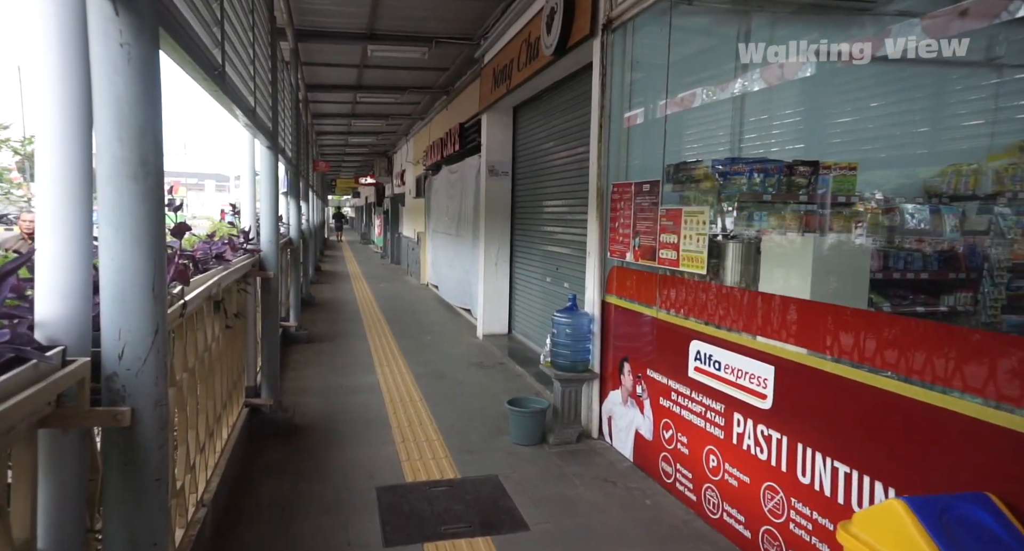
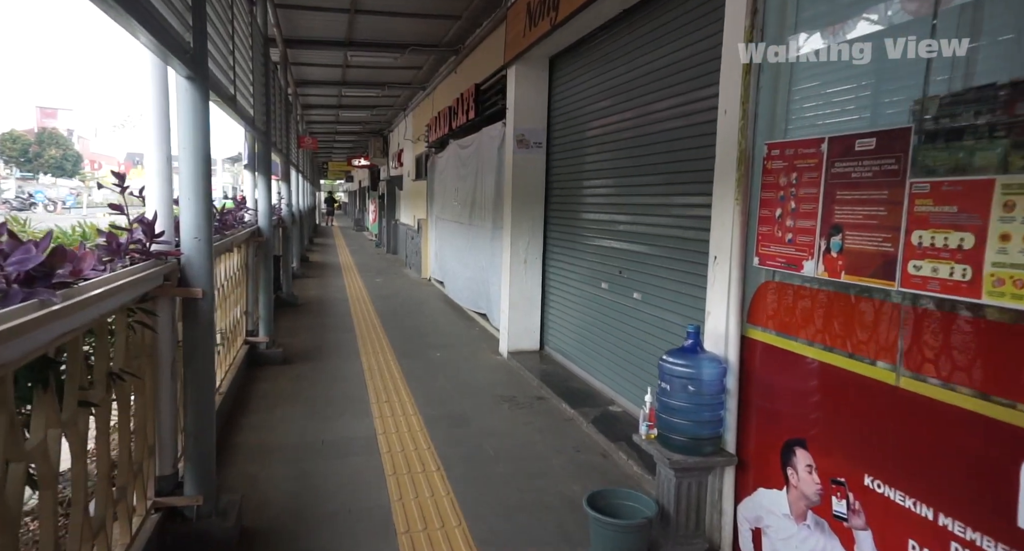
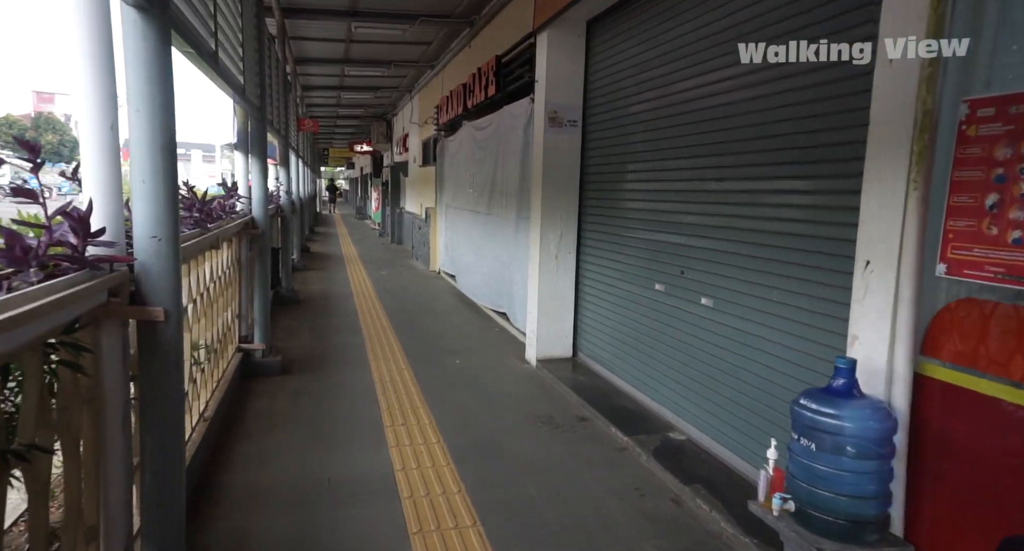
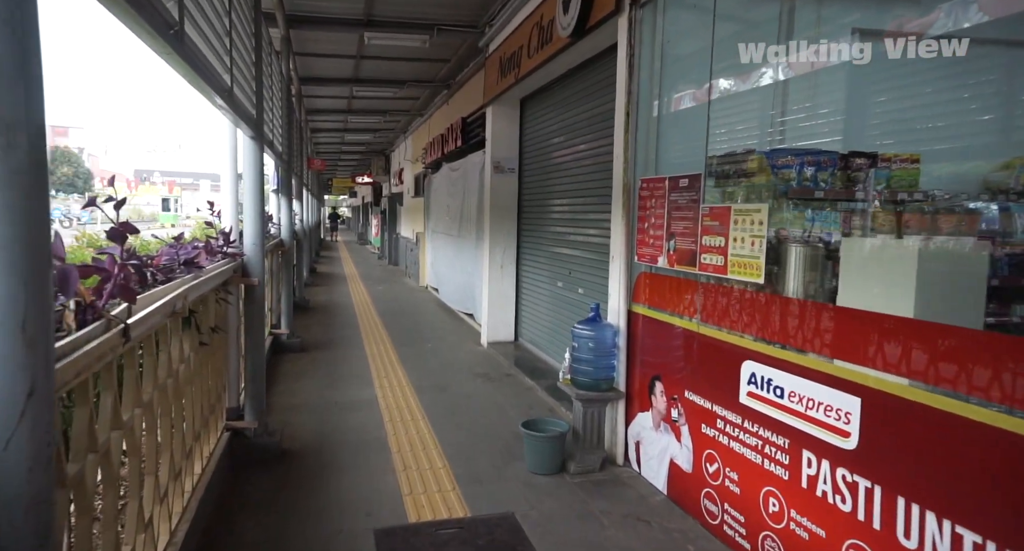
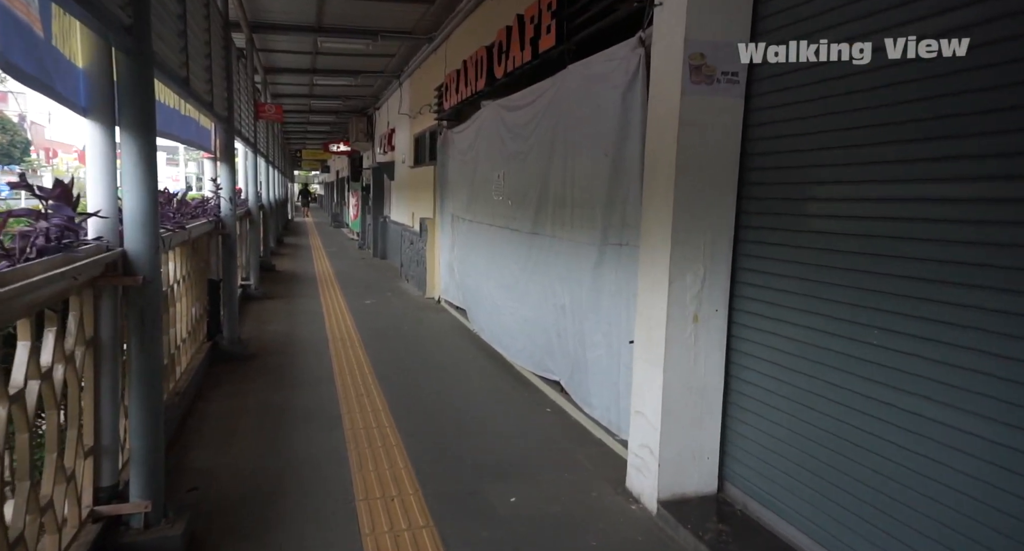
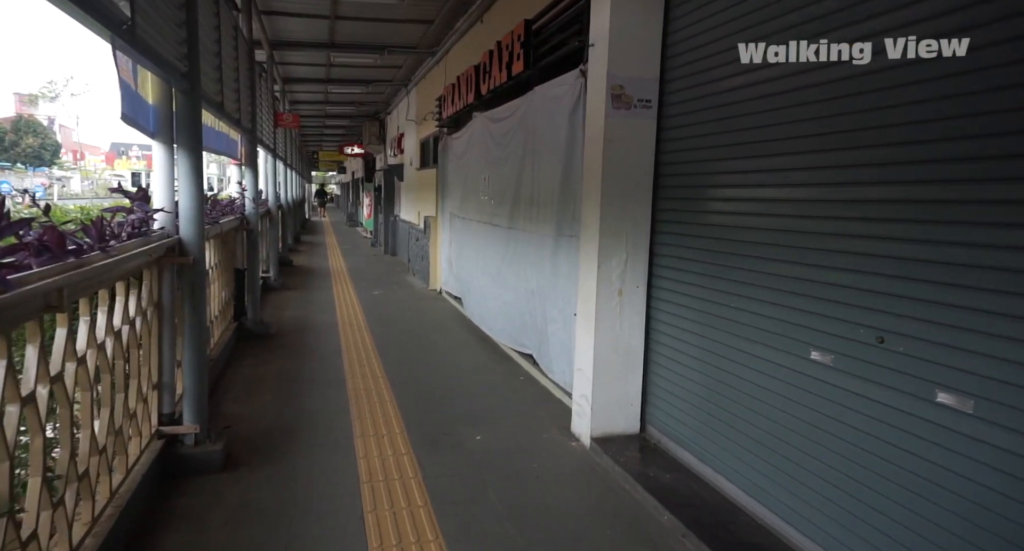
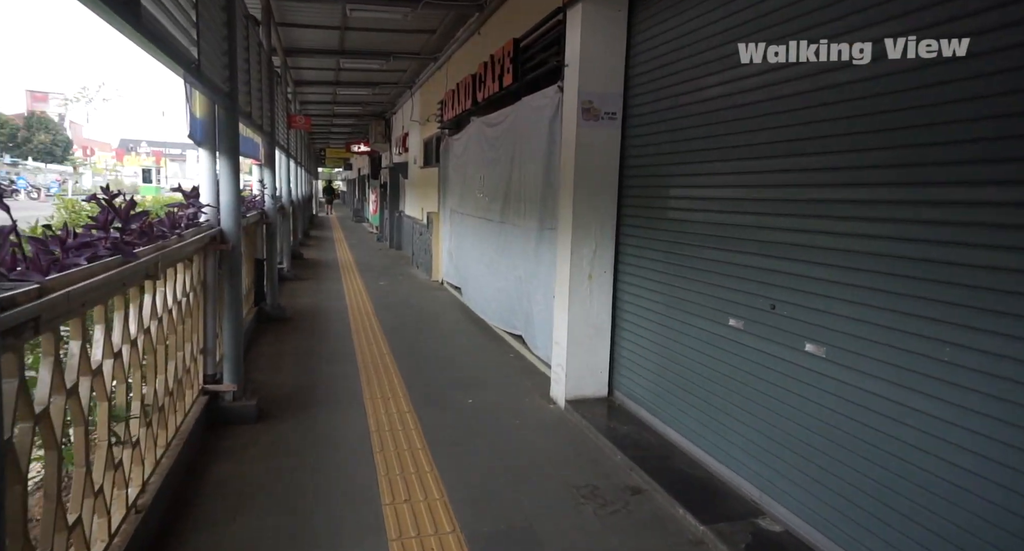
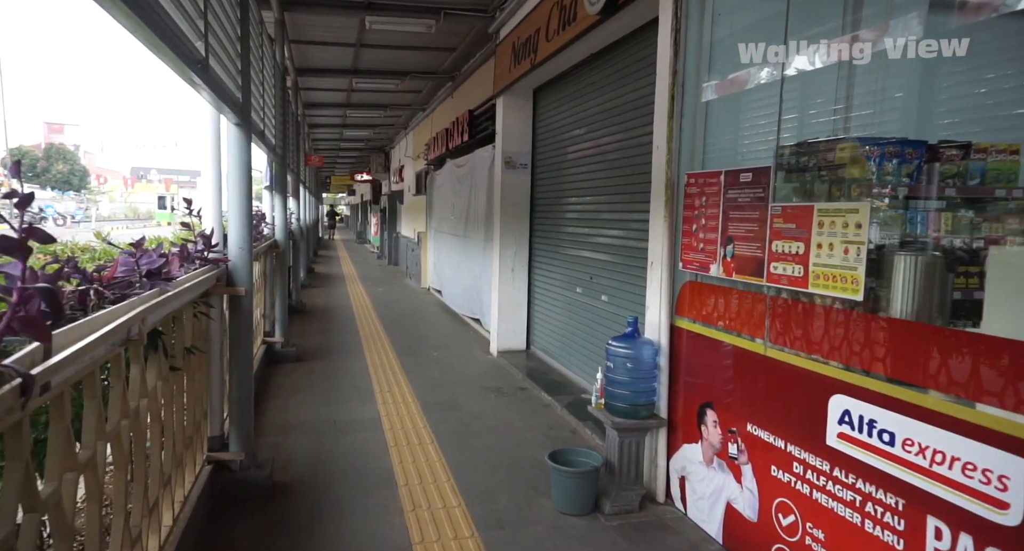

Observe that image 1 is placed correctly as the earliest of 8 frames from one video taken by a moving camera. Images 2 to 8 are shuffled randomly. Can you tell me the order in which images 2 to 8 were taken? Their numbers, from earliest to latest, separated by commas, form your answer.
4, 8, 2, 3, 7, 6, 5
